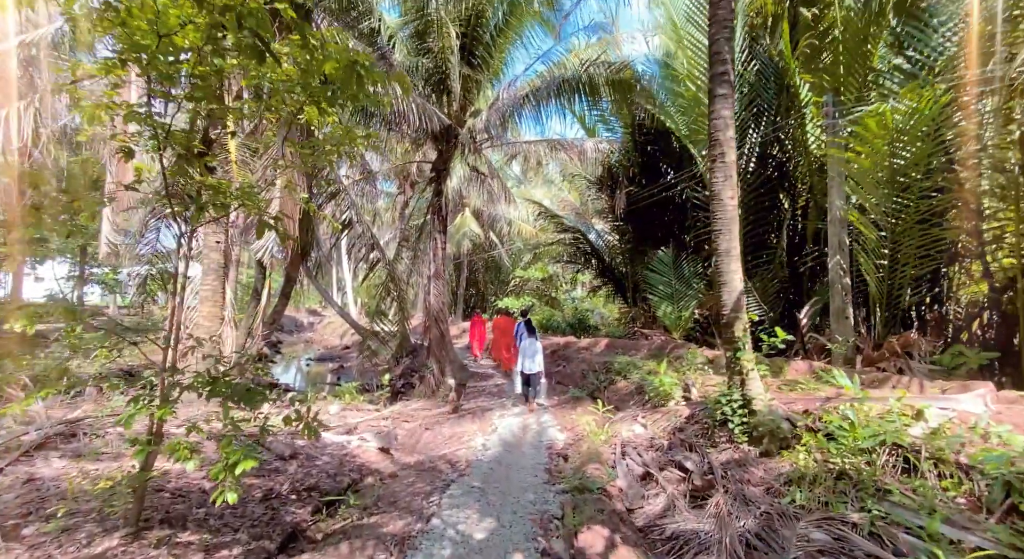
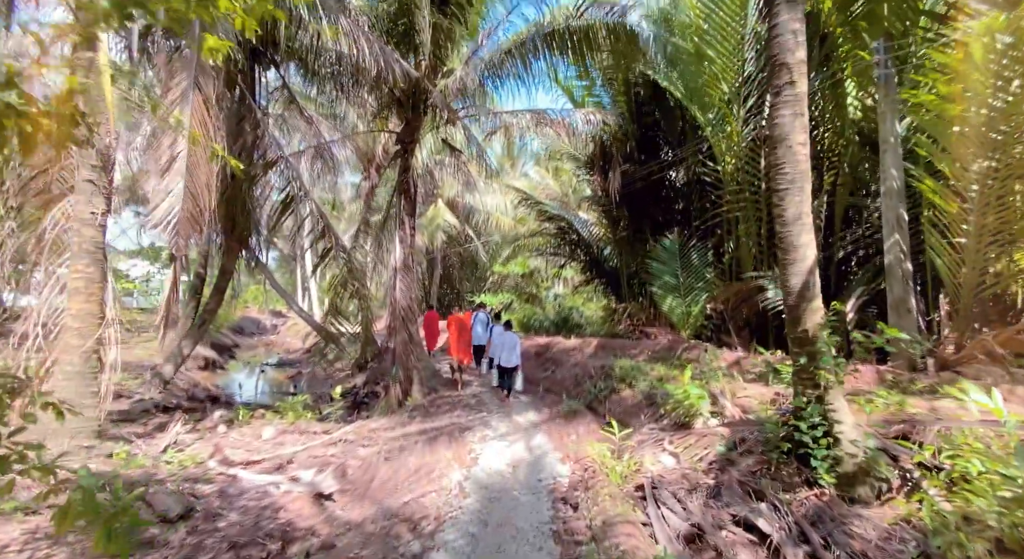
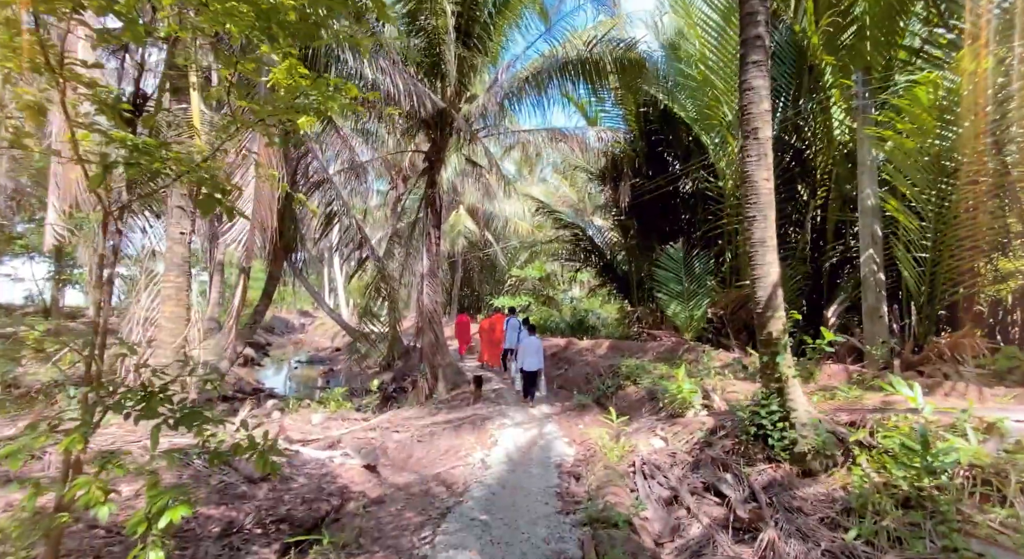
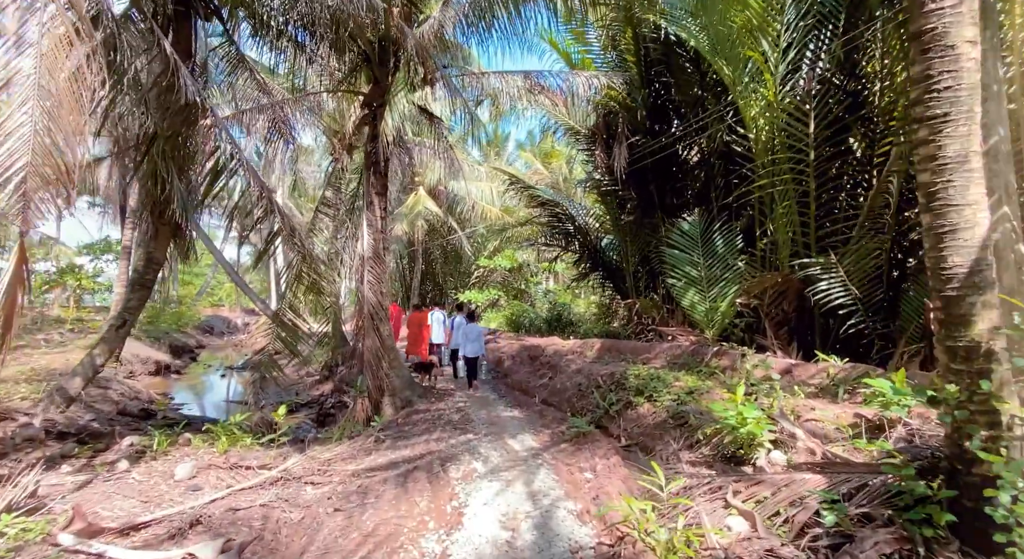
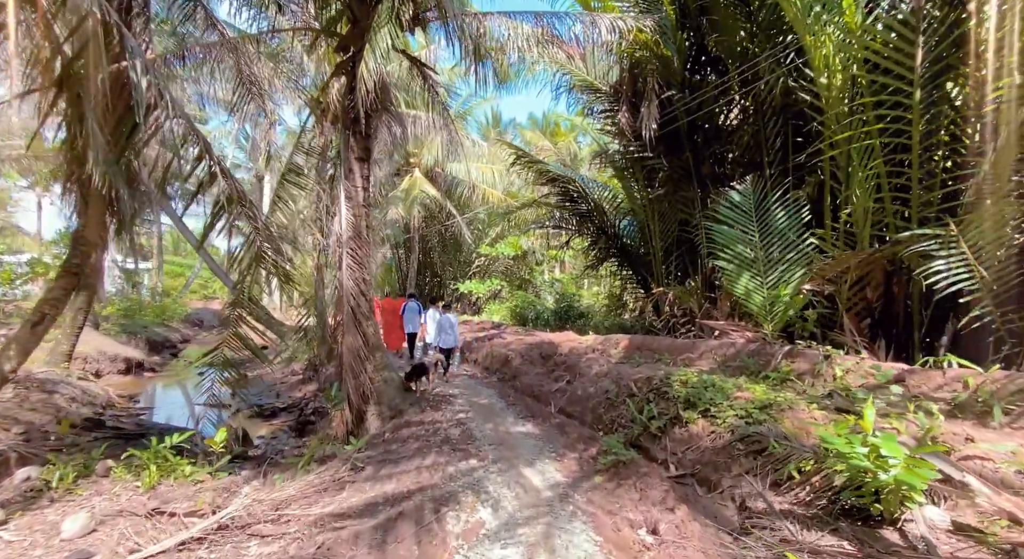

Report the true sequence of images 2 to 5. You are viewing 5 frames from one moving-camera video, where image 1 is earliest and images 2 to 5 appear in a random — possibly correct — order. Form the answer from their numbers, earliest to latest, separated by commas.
3, 2, 4, 5
